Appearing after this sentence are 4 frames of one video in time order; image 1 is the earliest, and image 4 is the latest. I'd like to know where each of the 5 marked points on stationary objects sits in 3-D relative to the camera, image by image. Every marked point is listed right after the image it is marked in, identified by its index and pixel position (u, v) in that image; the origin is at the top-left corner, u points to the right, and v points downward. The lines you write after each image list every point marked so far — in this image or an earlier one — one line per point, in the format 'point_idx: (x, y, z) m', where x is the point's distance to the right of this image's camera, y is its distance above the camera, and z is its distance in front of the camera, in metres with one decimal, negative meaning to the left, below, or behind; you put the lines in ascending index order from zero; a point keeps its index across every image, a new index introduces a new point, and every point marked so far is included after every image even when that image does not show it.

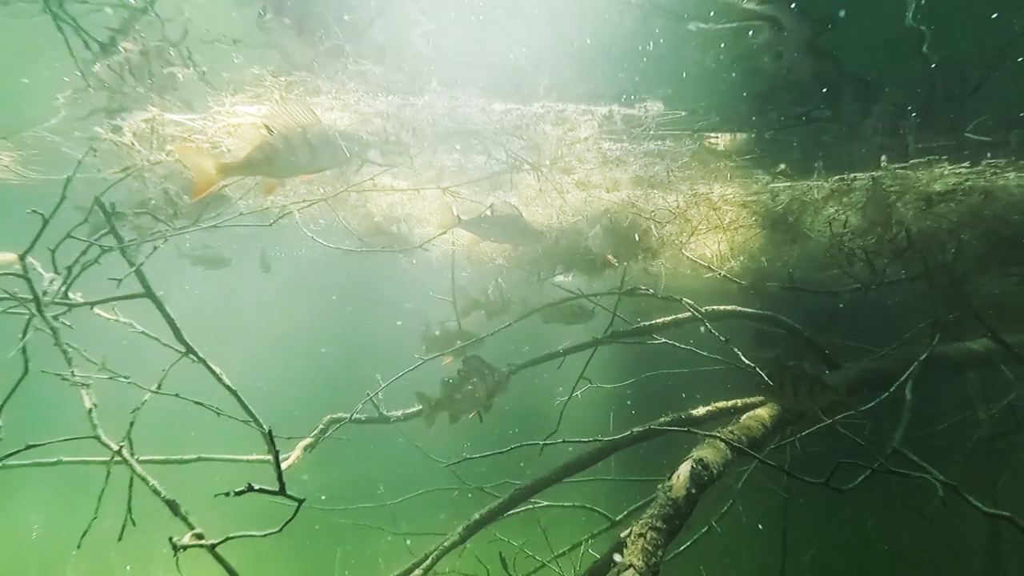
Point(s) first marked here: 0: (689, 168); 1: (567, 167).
0: (+2.8, +1.9, +8.4) m
1: (+0.8, +1.9, +8.1) m
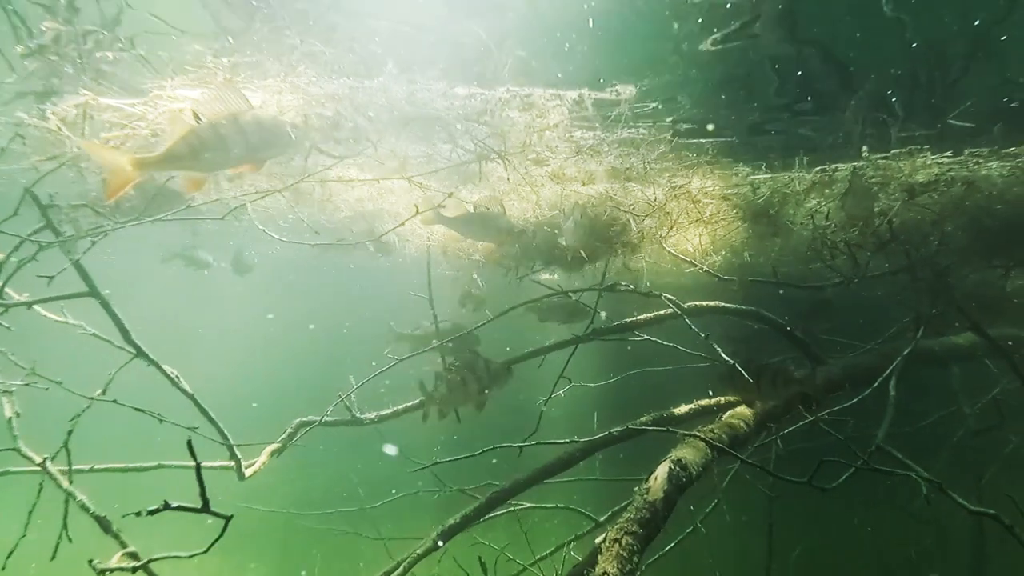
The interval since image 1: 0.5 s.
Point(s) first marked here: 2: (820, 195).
0: (+2.4, +2.0, +8.1) m
1: (+0.4, +1.9, +7.8) m
2: (+5.1, +1.6, +8.7) m
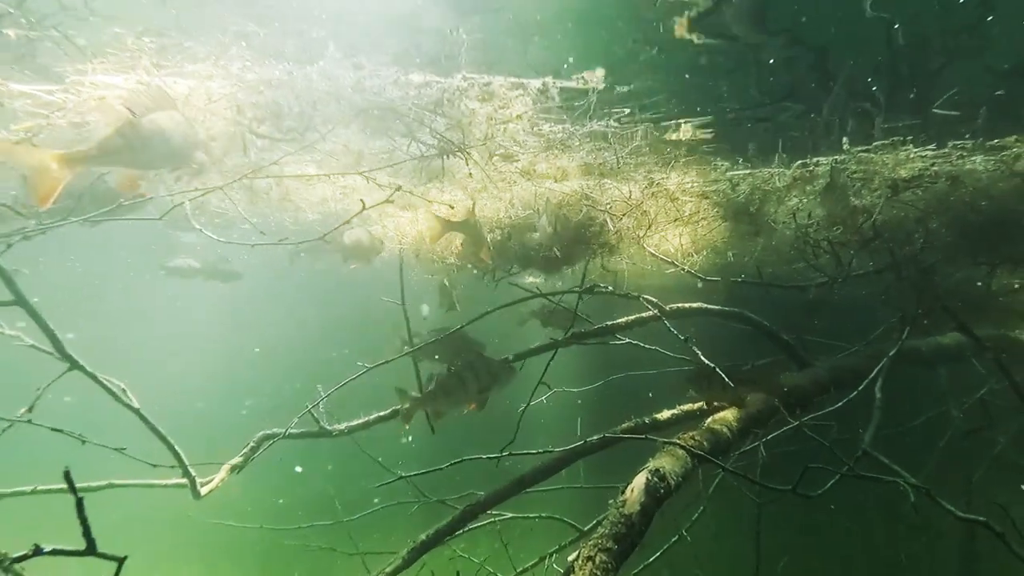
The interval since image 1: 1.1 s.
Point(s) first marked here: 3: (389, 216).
0: (+2.0, +2.0, +7.8) m
1: (0.0, +1.9, +7.5) m
2: (+4.7, +1.6, +8.4) m
3: (-2.2, +1.2, +9.2) m
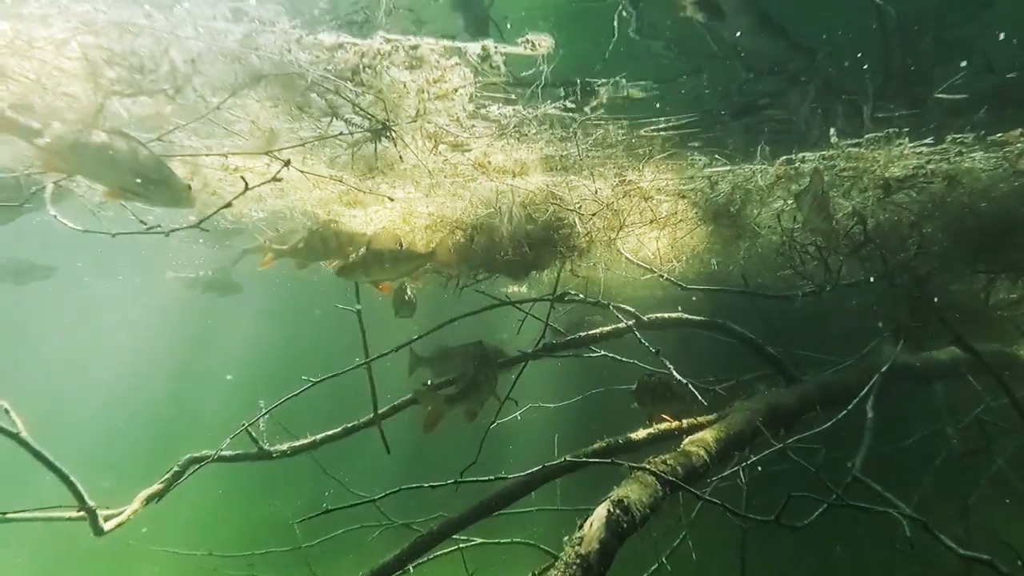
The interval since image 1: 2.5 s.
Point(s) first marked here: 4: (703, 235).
0: (+1.4, +1.9, +7.1) m
1: (-0.6, +1.8, +6.7) m
2: (+4.1, +1.4, +7.7) m
3: (-2.8, +1.2, +8.4) m
4: (+3.3, +0.9, +9.2) m
